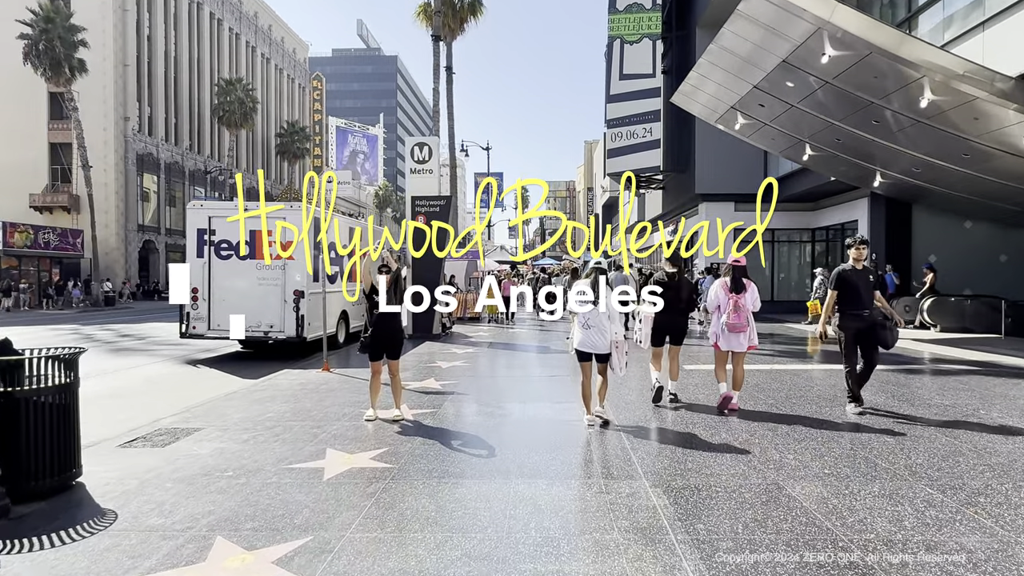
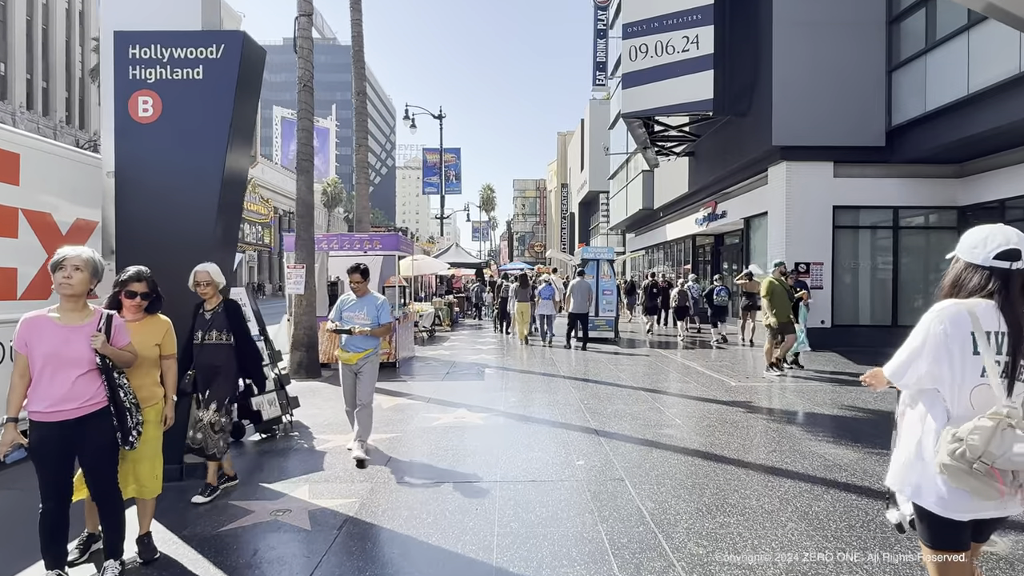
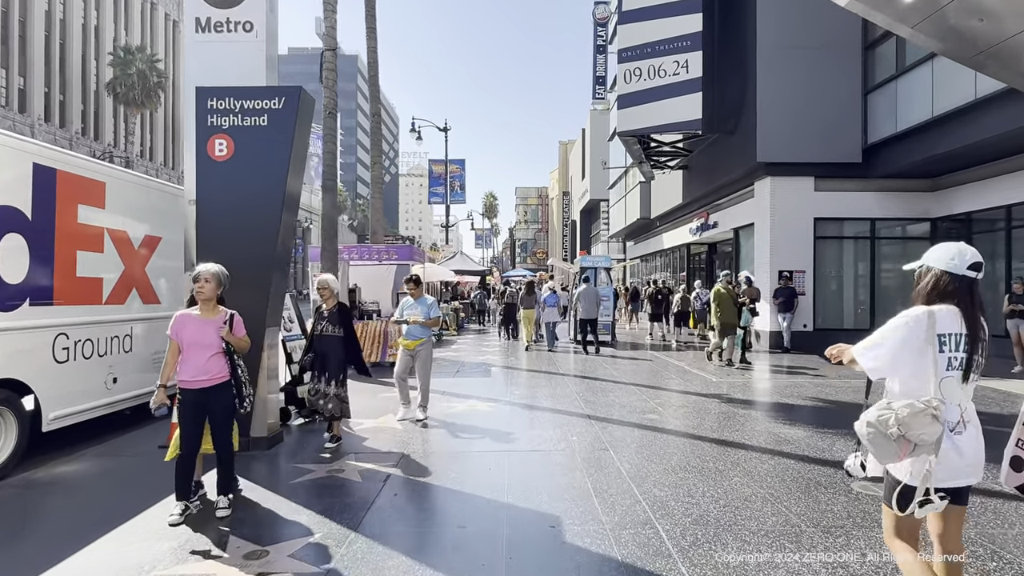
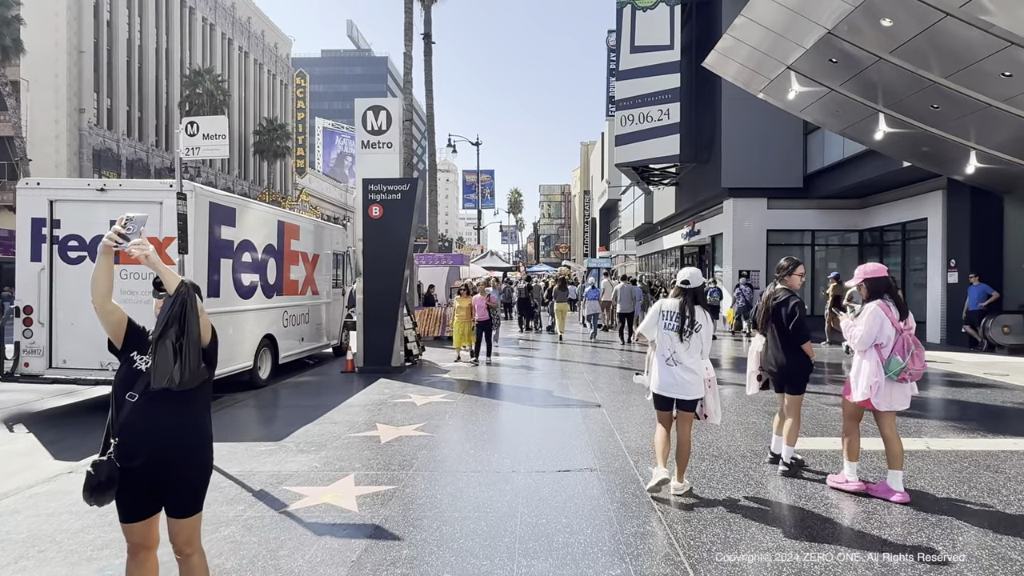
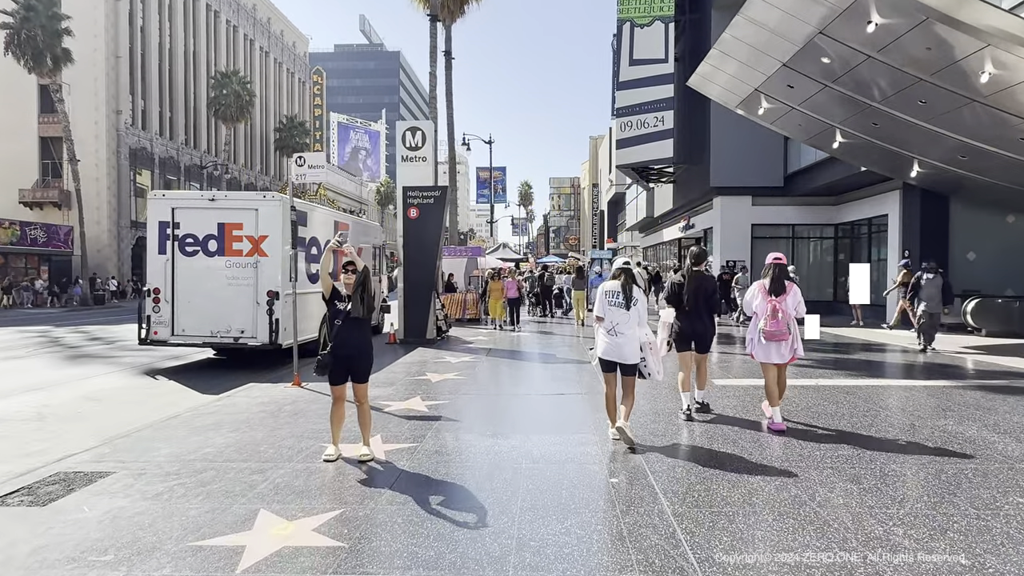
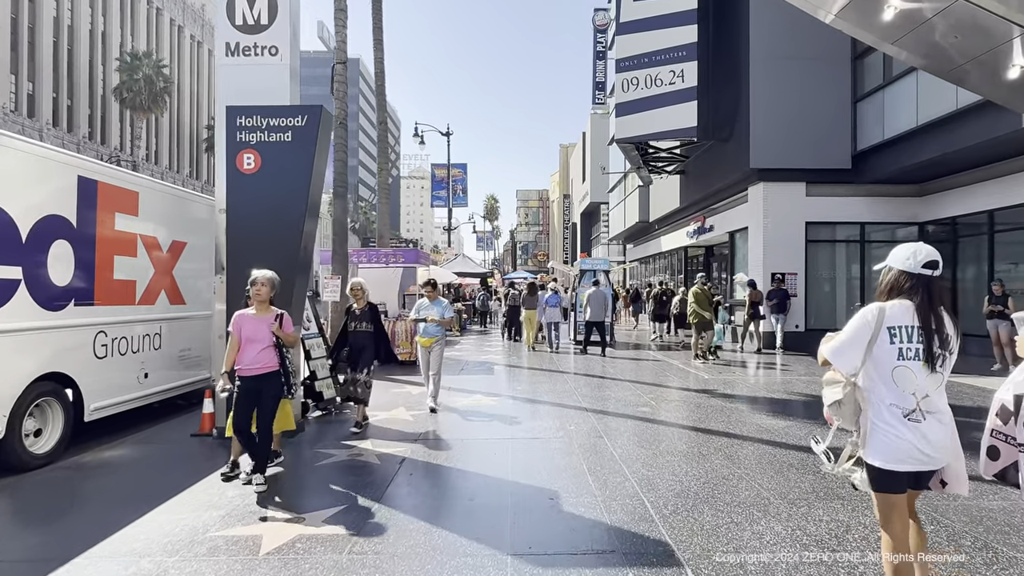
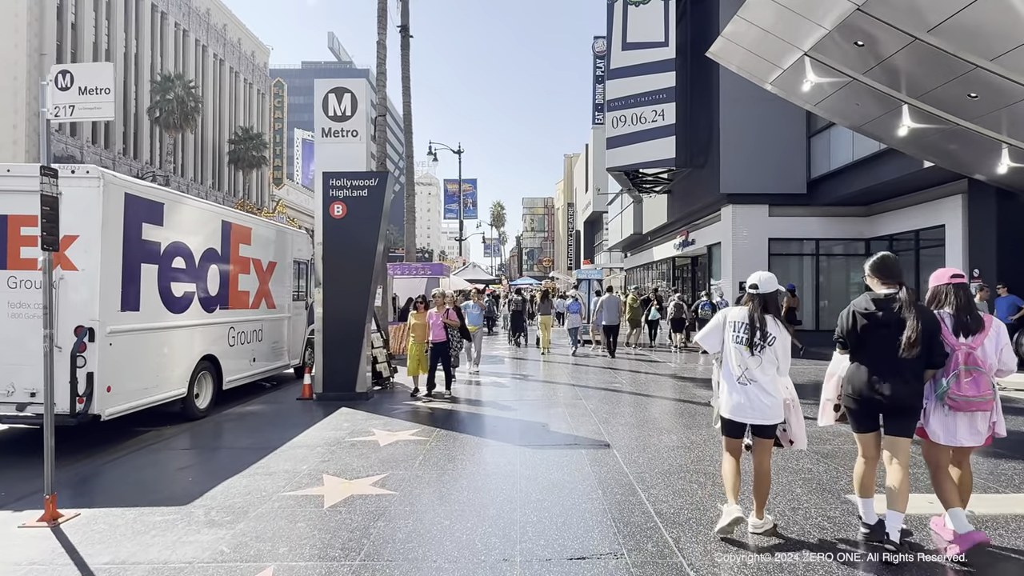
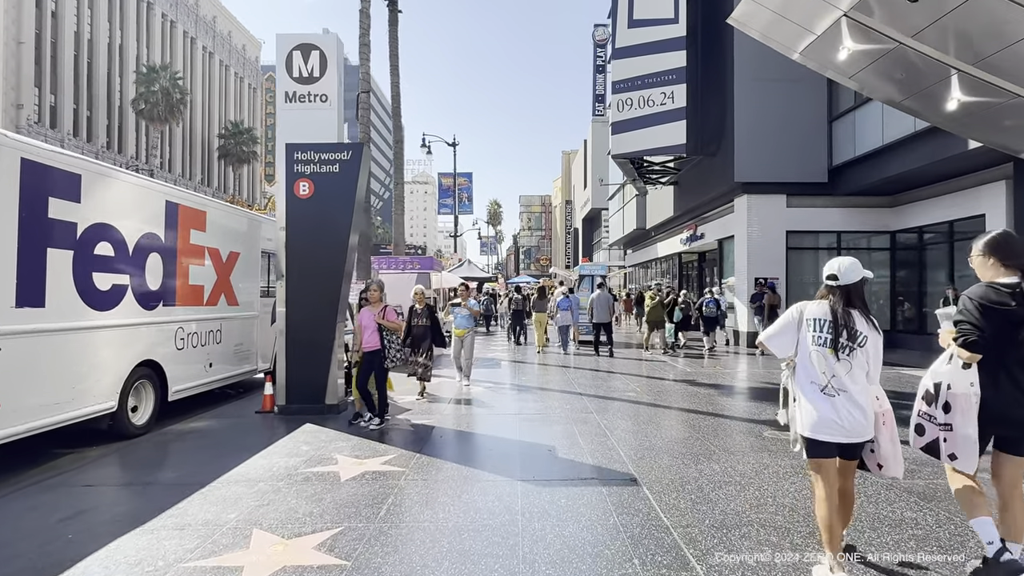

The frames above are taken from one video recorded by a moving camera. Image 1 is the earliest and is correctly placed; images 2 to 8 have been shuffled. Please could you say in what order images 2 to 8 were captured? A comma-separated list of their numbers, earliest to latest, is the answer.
5, 4, 7, 8, 6, 3, 2
